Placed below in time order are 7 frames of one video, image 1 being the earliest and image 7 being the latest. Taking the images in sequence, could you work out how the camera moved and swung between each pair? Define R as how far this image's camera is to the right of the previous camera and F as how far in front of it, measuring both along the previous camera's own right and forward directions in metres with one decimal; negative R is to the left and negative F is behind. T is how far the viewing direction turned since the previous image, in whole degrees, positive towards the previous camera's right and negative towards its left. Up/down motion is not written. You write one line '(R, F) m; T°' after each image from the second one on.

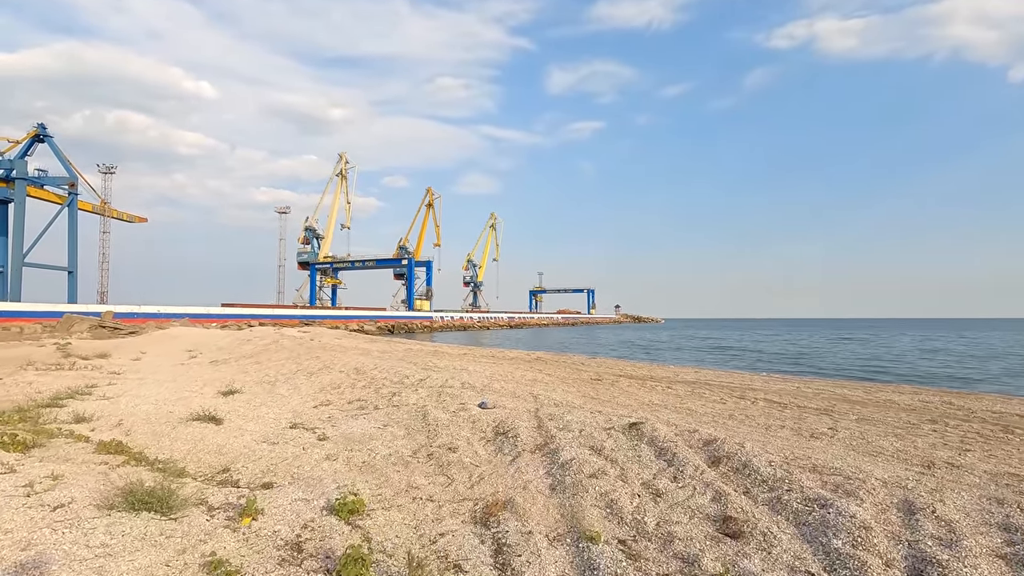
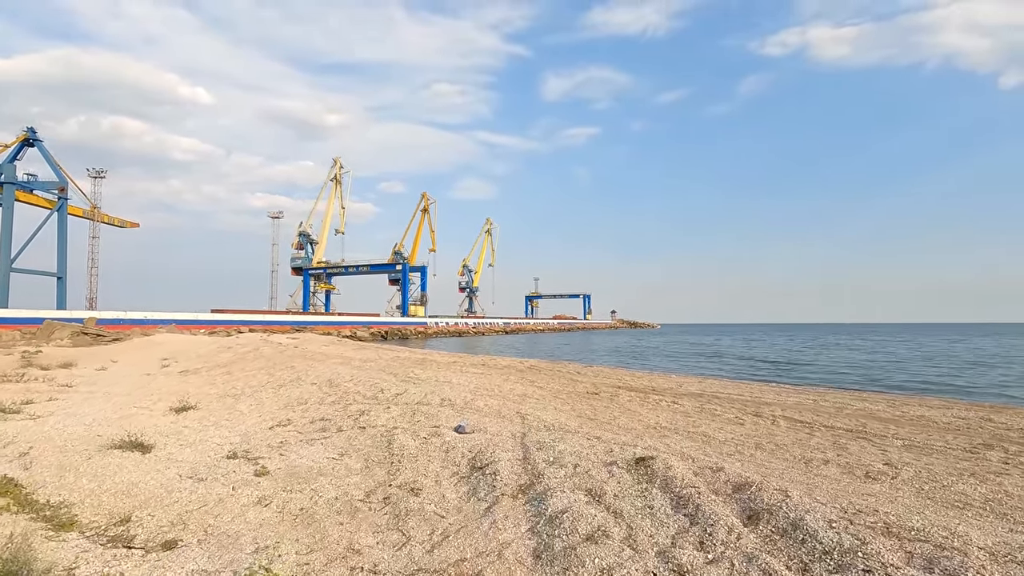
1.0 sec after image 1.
(+0.2, +1.2) m; 0°
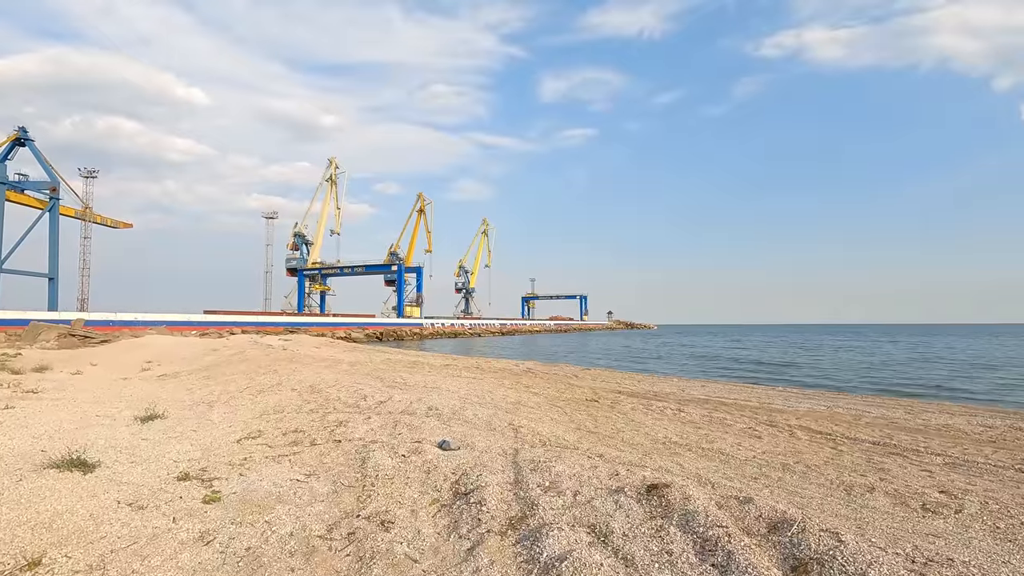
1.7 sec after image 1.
(+0.1, +0.8) m; 0°
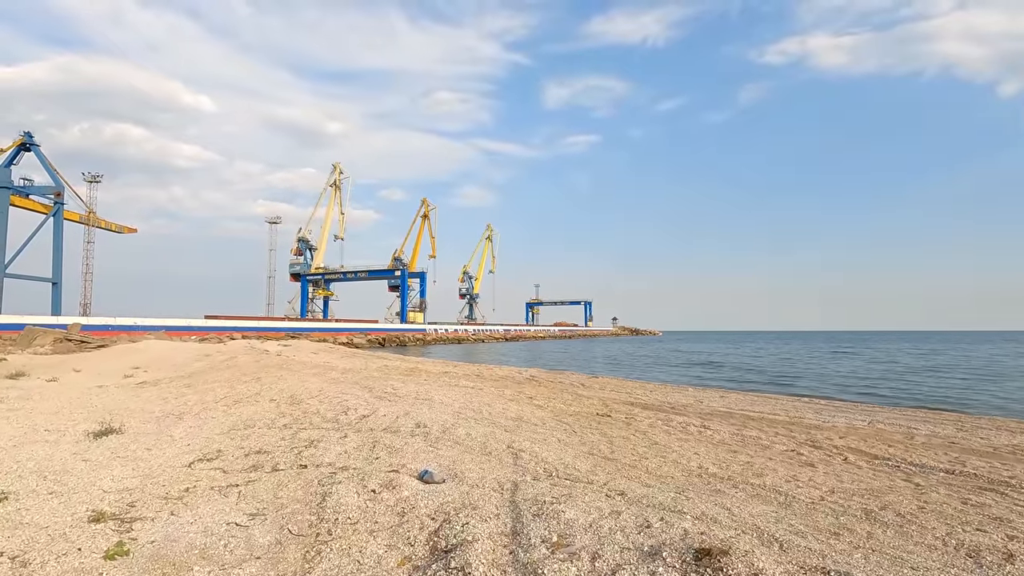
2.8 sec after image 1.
(+0.1, +1.1) m; 0°
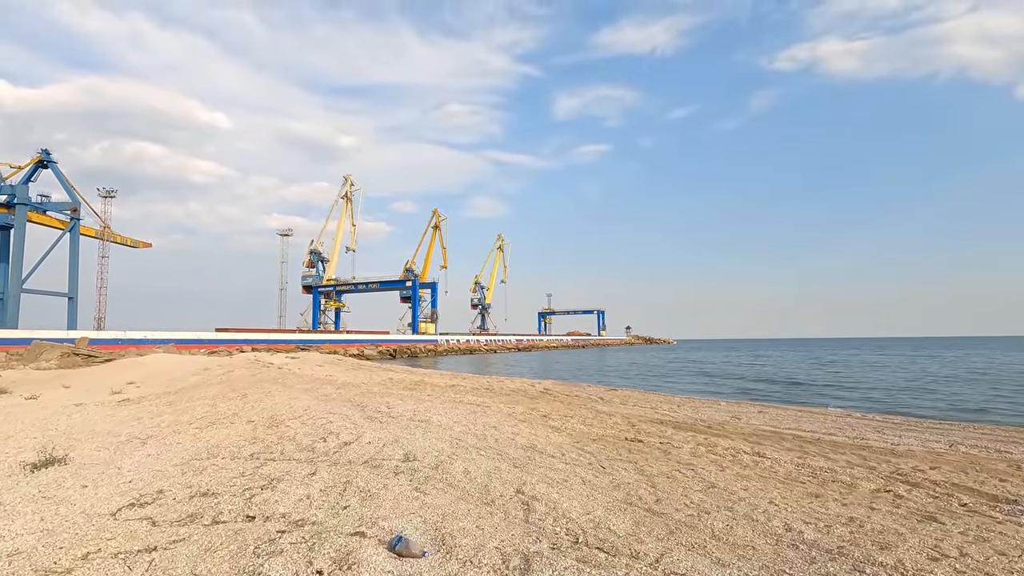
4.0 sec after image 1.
(0.0, +1.4) m; -1°
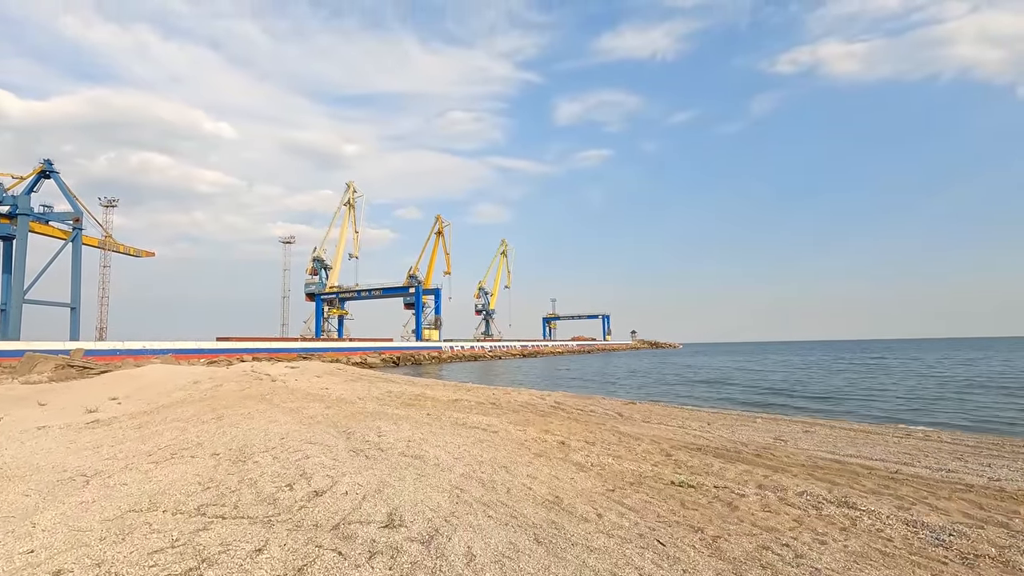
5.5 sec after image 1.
(-0.1, +1.5) m; 0°
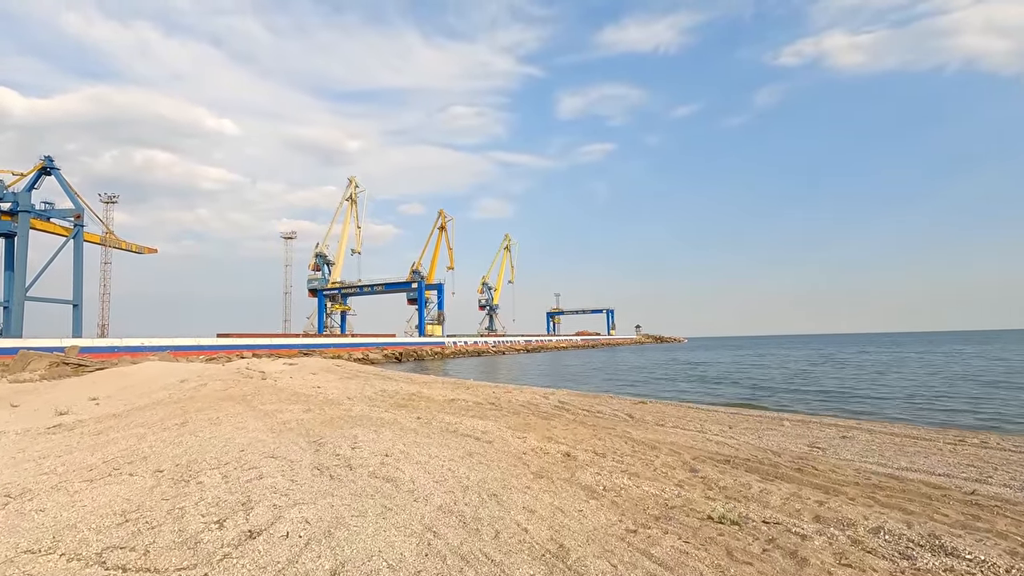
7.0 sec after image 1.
(+0.1, +1.3) m; 0°
